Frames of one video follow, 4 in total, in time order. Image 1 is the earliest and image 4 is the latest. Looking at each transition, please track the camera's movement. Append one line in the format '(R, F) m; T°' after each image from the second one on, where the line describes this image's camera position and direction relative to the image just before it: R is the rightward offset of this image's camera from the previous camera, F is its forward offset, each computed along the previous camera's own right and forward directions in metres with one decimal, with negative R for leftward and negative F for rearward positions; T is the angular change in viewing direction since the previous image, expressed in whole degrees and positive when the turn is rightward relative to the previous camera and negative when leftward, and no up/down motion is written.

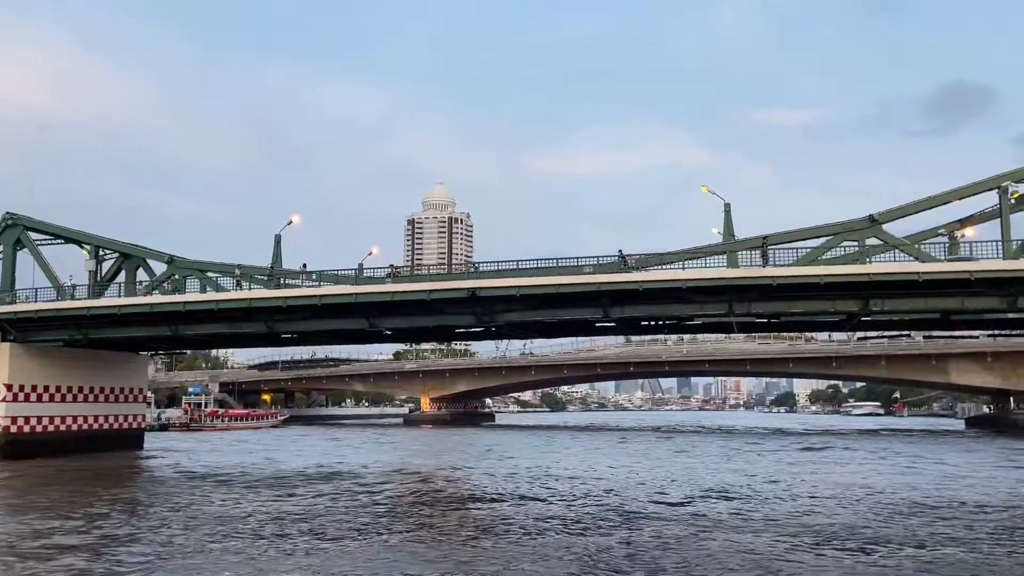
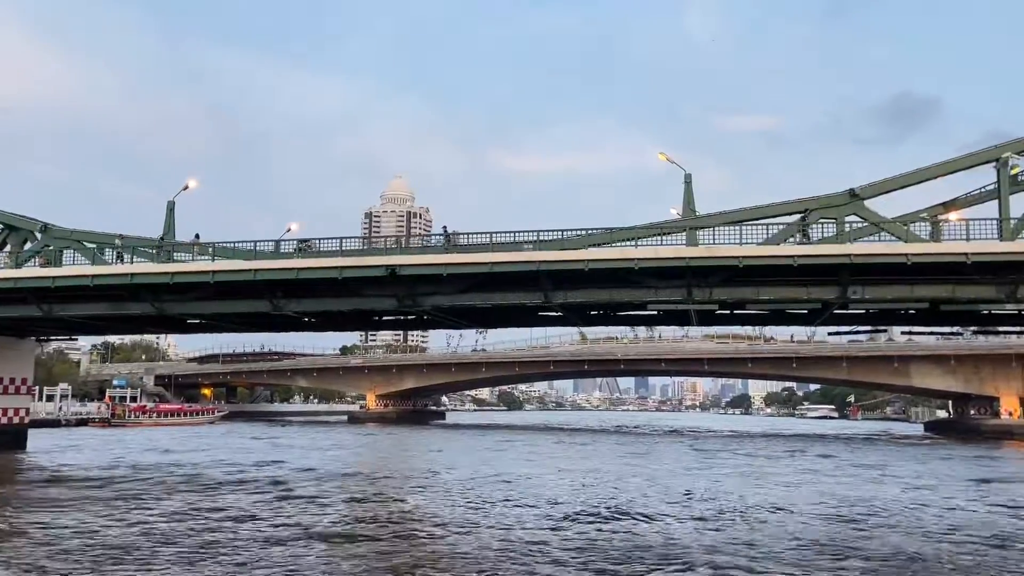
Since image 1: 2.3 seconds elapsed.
(+1.2, +4.5) m; +3°
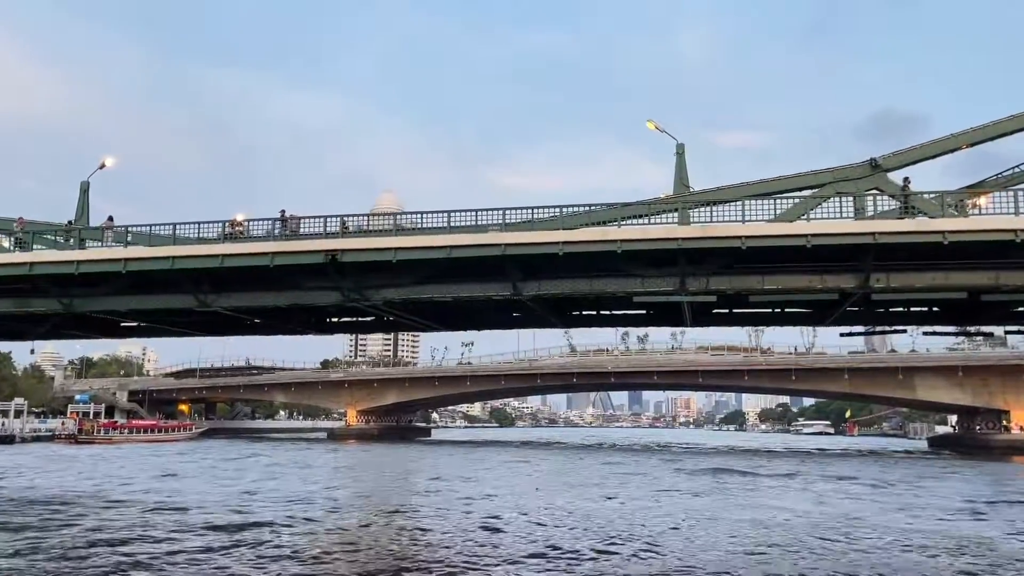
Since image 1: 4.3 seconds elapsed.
(+0.9, +4.1) m; 0°
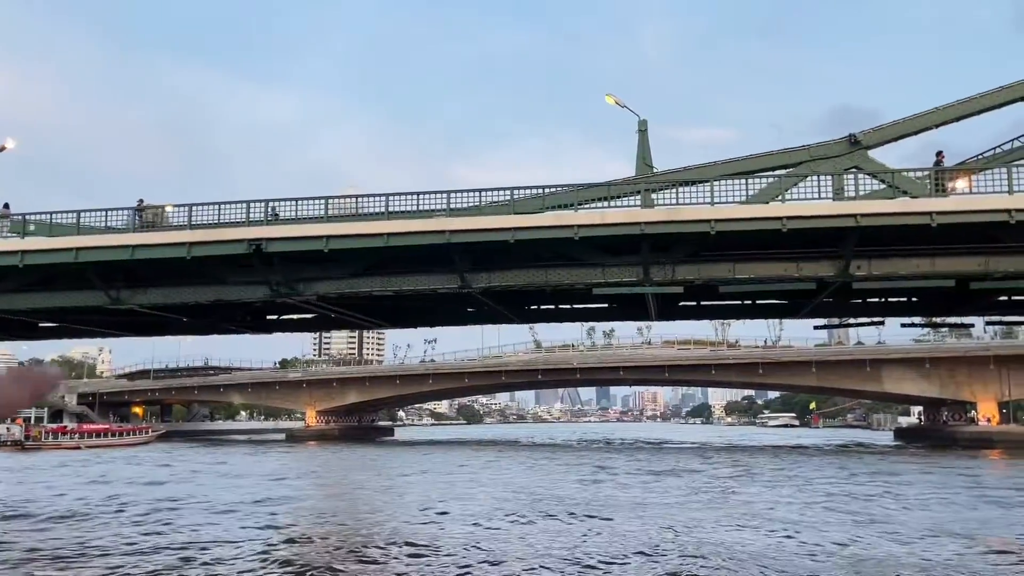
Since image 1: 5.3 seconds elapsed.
(+0.5, +2.3) m; +2°
